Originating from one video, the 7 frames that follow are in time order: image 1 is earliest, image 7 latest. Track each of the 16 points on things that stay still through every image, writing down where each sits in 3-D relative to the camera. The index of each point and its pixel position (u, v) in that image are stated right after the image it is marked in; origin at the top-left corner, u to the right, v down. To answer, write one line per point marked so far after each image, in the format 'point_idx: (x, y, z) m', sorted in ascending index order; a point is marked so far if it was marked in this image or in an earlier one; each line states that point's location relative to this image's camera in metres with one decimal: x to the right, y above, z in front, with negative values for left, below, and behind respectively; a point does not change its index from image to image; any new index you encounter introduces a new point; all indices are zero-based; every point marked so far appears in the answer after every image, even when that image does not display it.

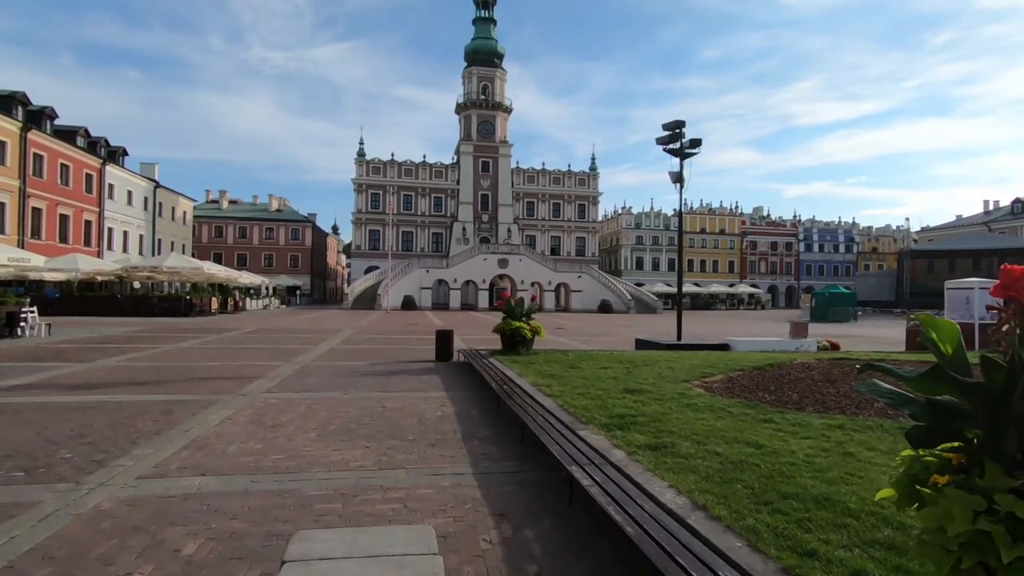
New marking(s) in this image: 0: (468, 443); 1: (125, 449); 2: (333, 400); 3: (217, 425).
0: (-0.5, -1.8, +6.5) m
1: (-4.1, -1.7, +5.9) m
2: (-2.8, -1.7, +8.6) m
3: (-3.7, -1.7, +7.0) m
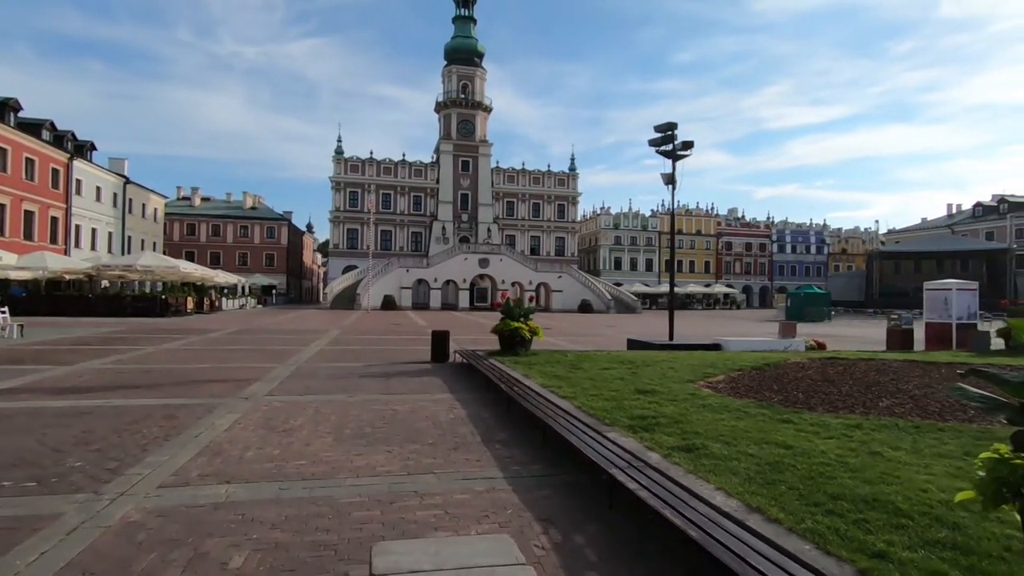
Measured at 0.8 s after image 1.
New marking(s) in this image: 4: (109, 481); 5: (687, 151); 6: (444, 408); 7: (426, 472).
0: (-0.3, -1.8, +6.4) m
1: (-3.9, -1.7, +5.7) m
2: (-2.6, -1.8, +8.4) m
3: (-3.5, -1.7, +6.8) m
4: (-3.6, -1.7, +5.0) m
5: (+5.3, +4.2, +16.9) m
6: (-1.0, -1.8, +8.2) m
7: (-0.8, -1.8, +5.4) m
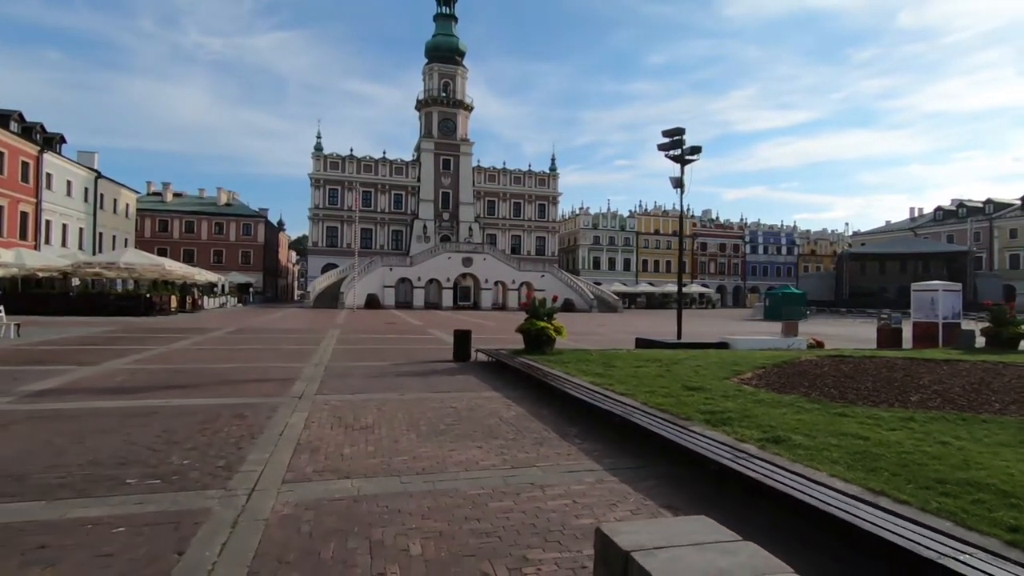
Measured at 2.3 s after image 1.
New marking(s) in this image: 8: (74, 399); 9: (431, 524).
0: (+0.7, -1.8, +6.7) m
1: (-2.9, -1.7, +5.8) m
2: (-1.8, -1.8, +8.6) m
3: (-2.6, -1.8, +6.9) m
4: (-2.6, -1.7, +5.1) m
5: (+5.8, +4.2, +17.4) m
6: (-0.2, -1.8, +8.5) m
7: (+0.2, -1.8, +5.6) m
8: (-6.7, -1.7, +8.4) m
9: (-0.6, -1.8, +4.1) m
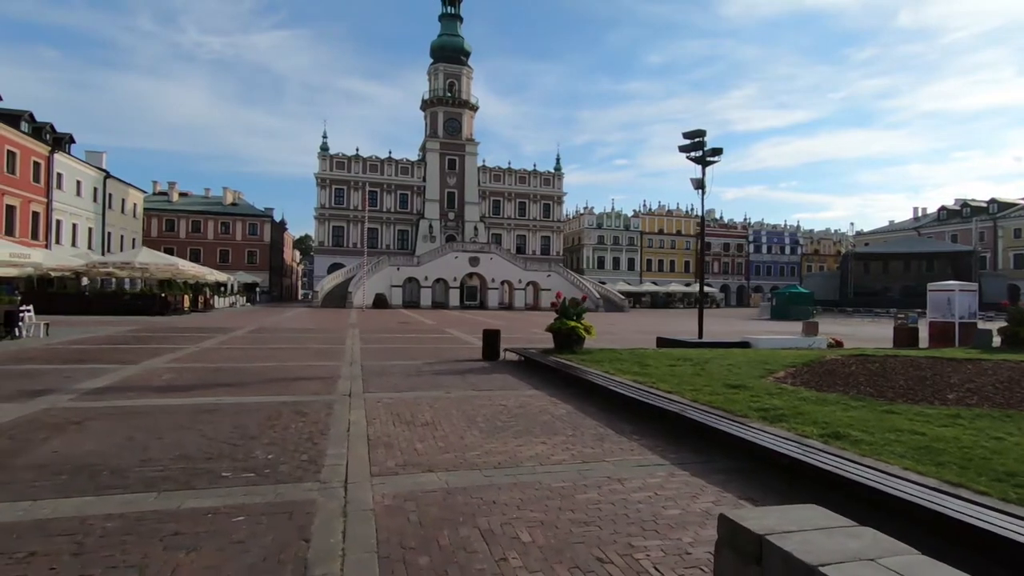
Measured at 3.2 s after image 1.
0: (+1.4, -1.8, +6.9) m
1: (-2.1, -1.8, +6.0) m
2: (-1.1, -1.8, +8.8) m
3: (-1.8, -1.8, +7.1) m
4: (-1.8, -1.8, +5.3) m
5: (+6.5, +4.2, +17.6) m
6: (+0.6, -1.8, +8.7) m
7: (+0.9, -1.8, +5.8) m
8: (-5.9, -1.7, +8.6) m
9: (+0.1, -1.8, +4.3) m
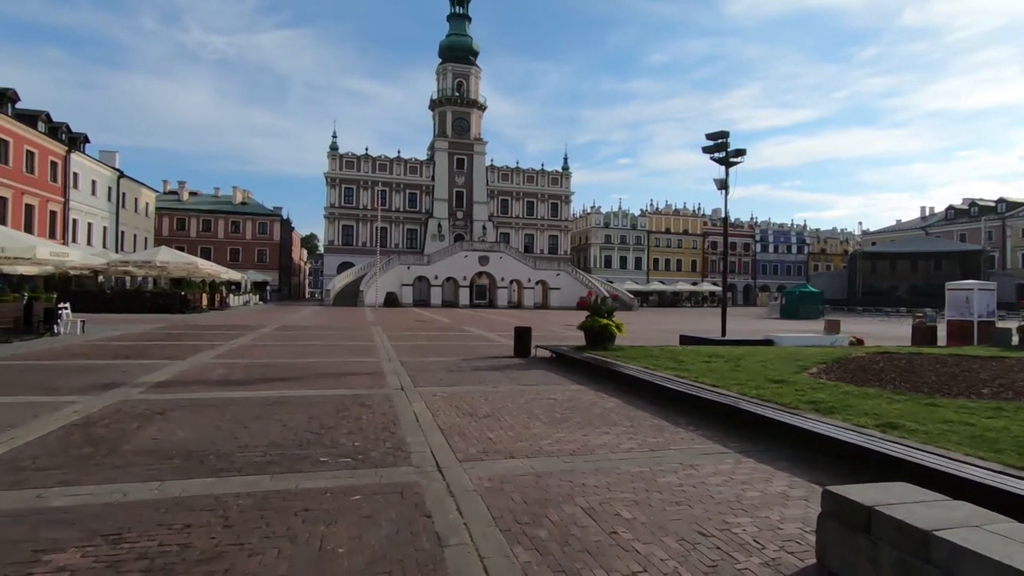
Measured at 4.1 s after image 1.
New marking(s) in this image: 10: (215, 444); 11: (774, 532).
0: (+2.2, -1.8, +7.2) m
1: (-1.3, -1.7, +6.4) m
2: (-0.3, -1.7, +9.1) m
3: (-1.0, -1.7, +7.5) m
4: (-1.0, -1.7, +5.6) m
5: (+7.4, +4.2, +17.9) m
6: (+1.4, -1.8, +9.0) m
7: (+1.7, -1.8, +6.2) m
8: (-5.1, -1.7, +9.0) m
9: (+0.9, -1.7, +4.6) m
10: (-3.2, -1.7, +5.9) m
11: (+1.9, -1.8, +4.0) m
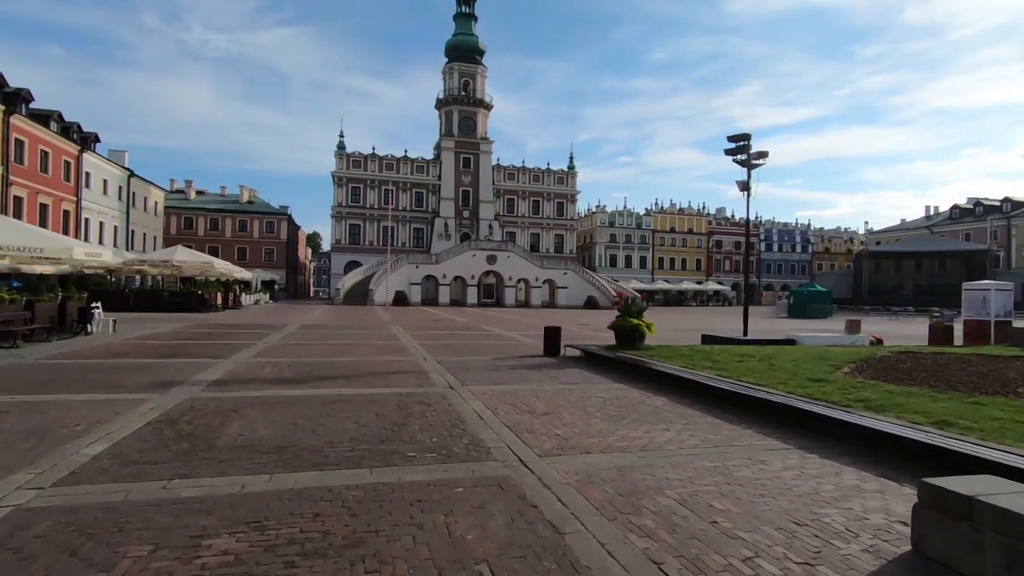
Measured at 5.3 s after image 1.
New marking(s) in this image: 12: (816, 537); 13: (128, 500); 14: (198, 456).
0: (+3.0, -1.8, +7.5) m
1: (-0.5, -1.8, +6.6) m
2: (+0.6, -1.8, +9.4) m
3: (-0.2, -1.8, +7.8) m
4: (-0.2, -1.8, +5.9) m
5: (+8.2, +4.2, +18.2) m
6: (+2.2, -1.8, +9.3) m
7: (+2.5, -1.8, +6.4) m
8: (-4.3, -1.7, +9.2) m
9: (+1.7, -1.8, +4.9) m
10: (-2.4, -1.7, +6.2) m
11: (+2.7, -1.8, +4.3) m
12: (+2.2, -1.8, +4.0) m
13: (-3.0, -1.7, +4.3) m
14: (-3.1, -1.7, +5.5) m
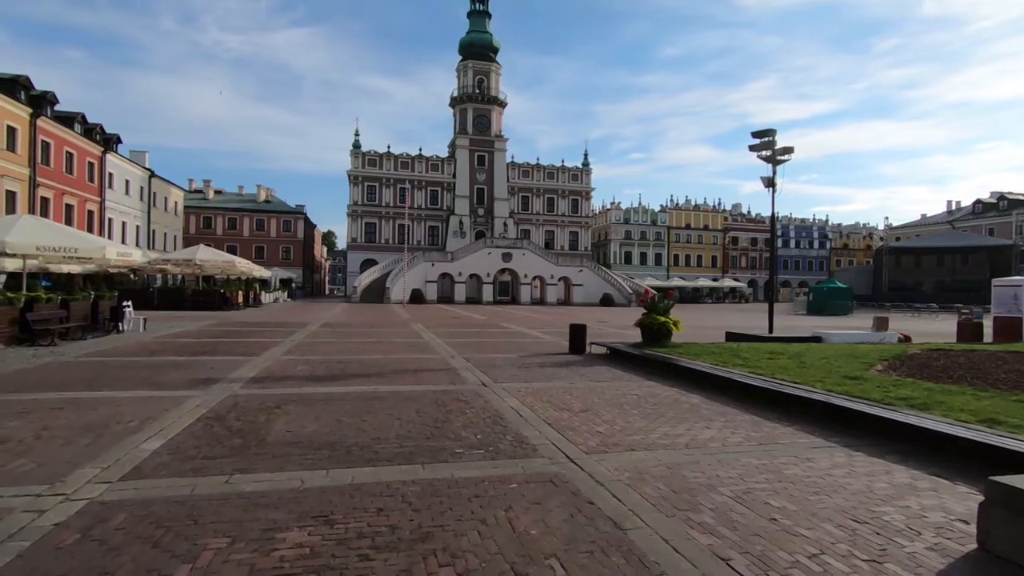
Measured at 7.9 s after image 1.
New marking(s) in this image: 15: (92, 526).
0: (+3.5, -1.8, +7.5) m
1: (0.0, -1.7, +6.7) m
2: (+1.1, -1.7, +9.5) m
3: (+0.3, -1.7, +7.8) m
4: (+0.3, -1.7, +6.0) m
5: (+9.0, +4.3, +18.0) m
6: (+2.8, -1.8, +9.3) m
7: (+3.0, -1.8, +6.4) m
8: (-3.8, -1.7, +9.4) m
9: (+2.2, -1.8, +4.9) m
10: (-1.9, -1.7, +6.3) m
11: (+3.2, -1.8, +4.3) m
12: (+2.6, -1.8, +4.0) m
13: (-2.5, -1.7, +4.4) m
14: (-2.6, -1.7, +5.6) m
15: (-2.9, -1.6, +3.8) m
